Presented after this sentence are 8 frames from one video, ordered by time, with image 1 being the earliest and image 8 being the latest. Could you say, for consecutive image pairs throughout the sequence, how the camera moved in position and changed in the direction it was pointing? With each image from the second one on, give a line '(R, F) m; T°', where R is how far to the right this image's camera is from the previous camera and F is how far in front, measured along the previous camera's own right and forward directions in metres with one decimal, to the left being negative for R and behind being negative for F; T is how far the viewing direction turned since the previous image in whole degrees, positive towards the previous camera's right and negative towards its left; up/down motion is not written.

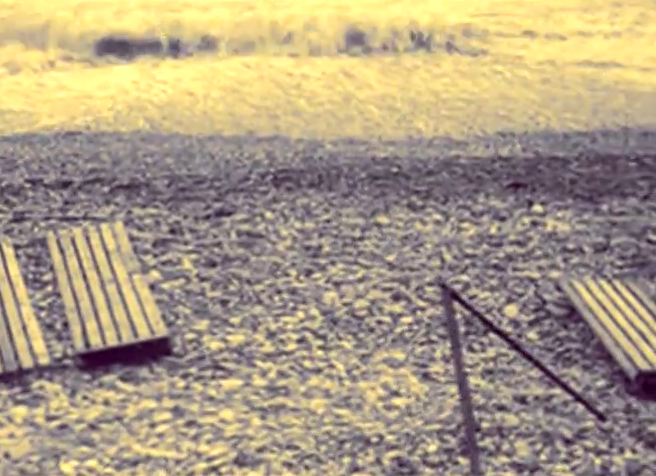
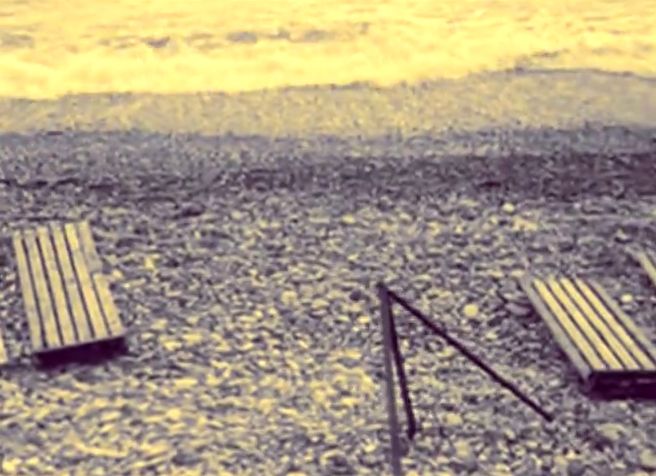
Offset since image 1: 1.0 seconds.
(+0.9, 0.0) m; -2°
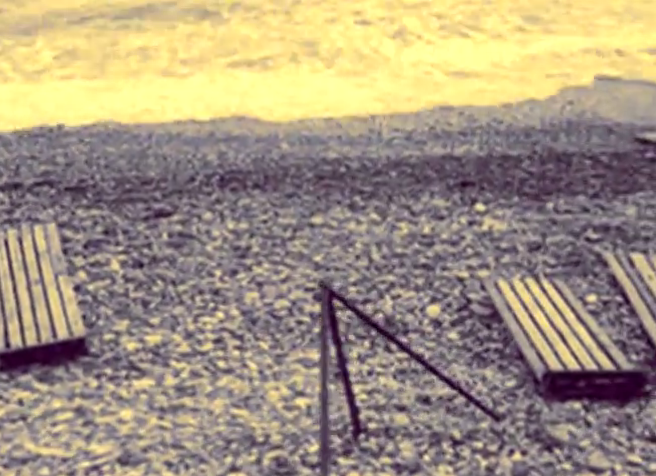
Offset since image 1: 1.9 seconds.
(+0.8, 0.0) m; -2°
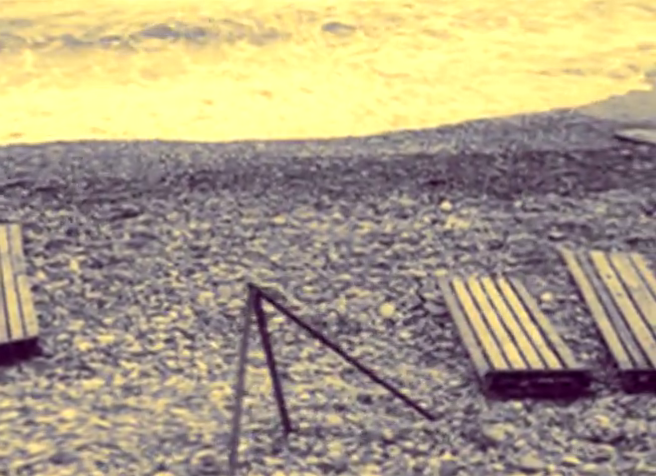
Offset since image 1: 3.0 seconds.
(+1.1, +0.1) m; -3°
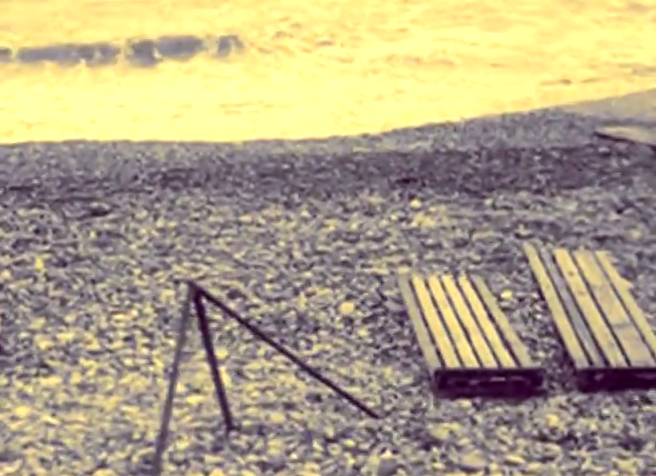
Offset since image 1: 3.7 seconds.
(+0.8, 0.0) m; -2°
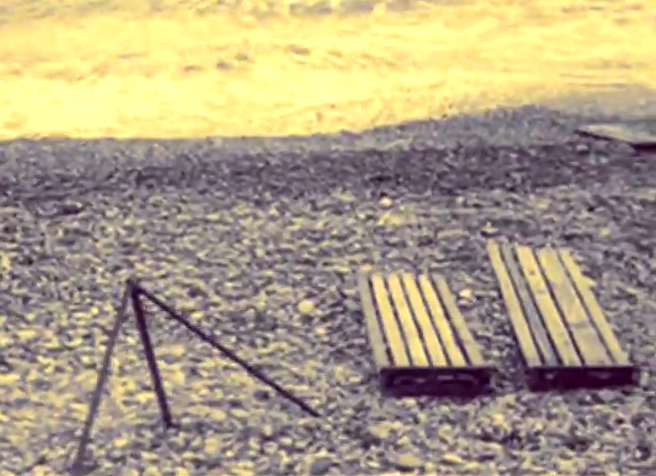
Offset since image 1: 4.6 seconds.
(+0.9, 0.0) m; -2°
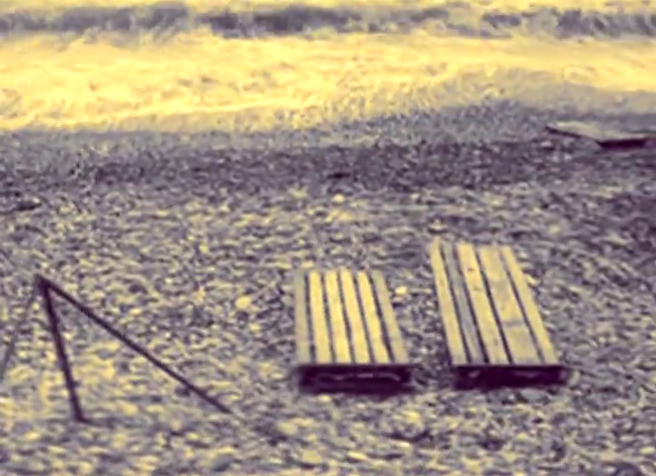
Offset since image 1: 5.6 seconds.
(+1.3, +0.1) m; -3°
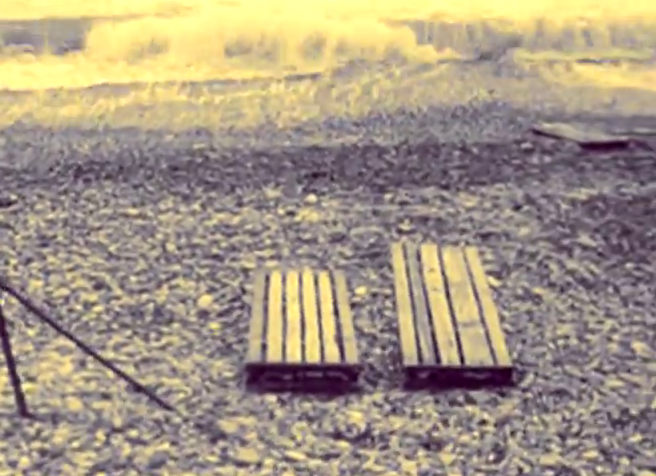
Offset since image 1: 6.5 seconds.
(+0.9, 0.0) m; -2°
